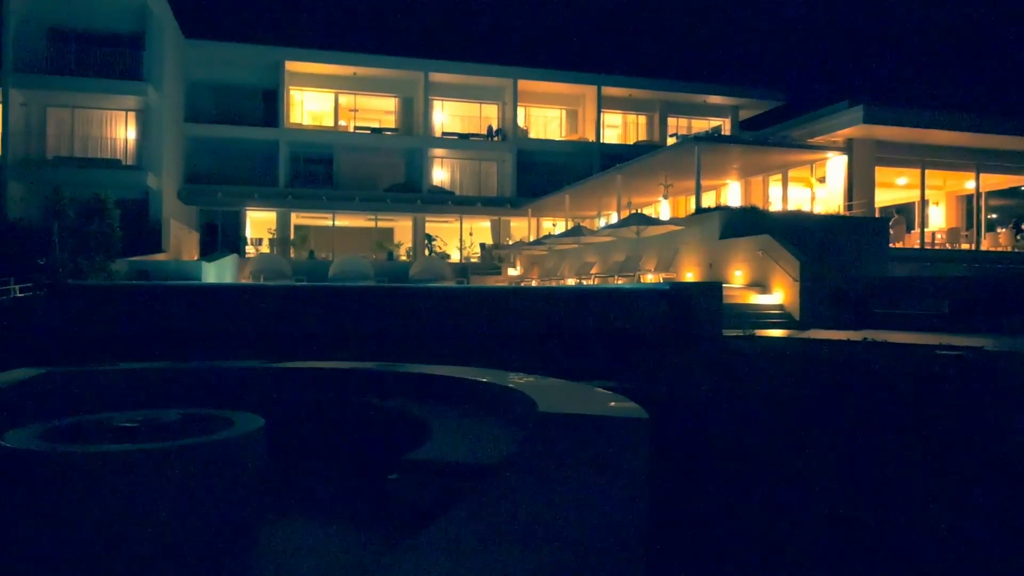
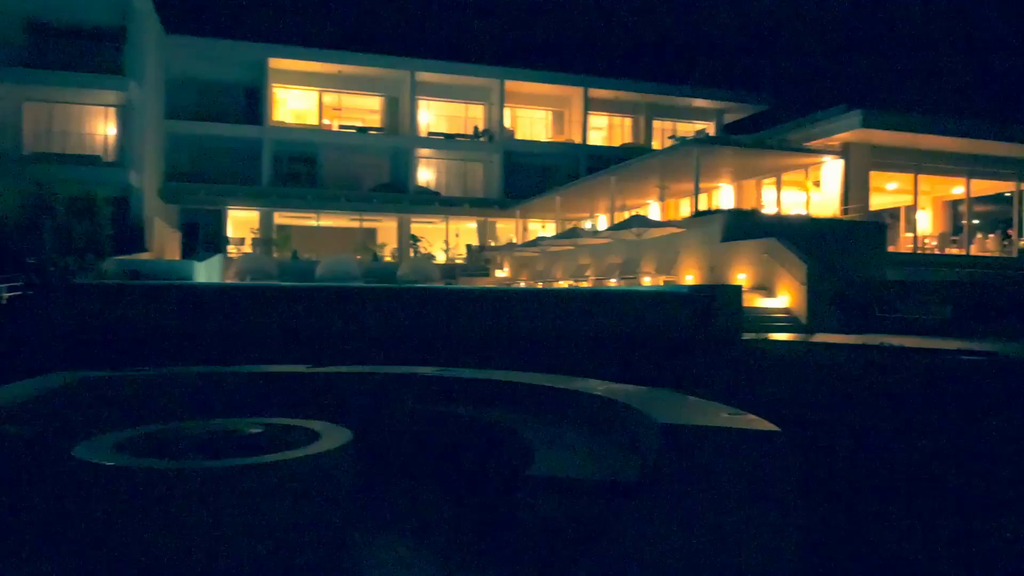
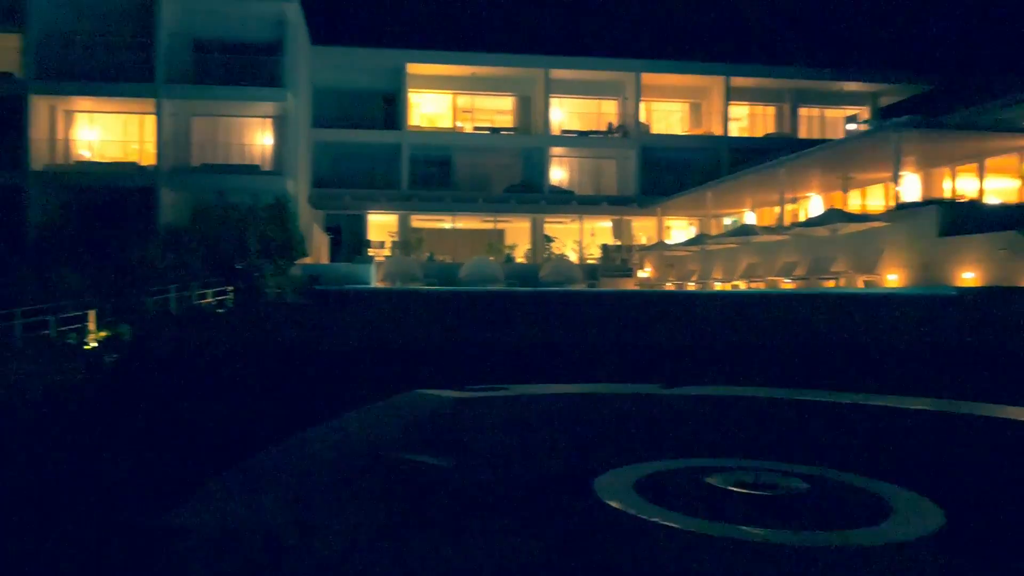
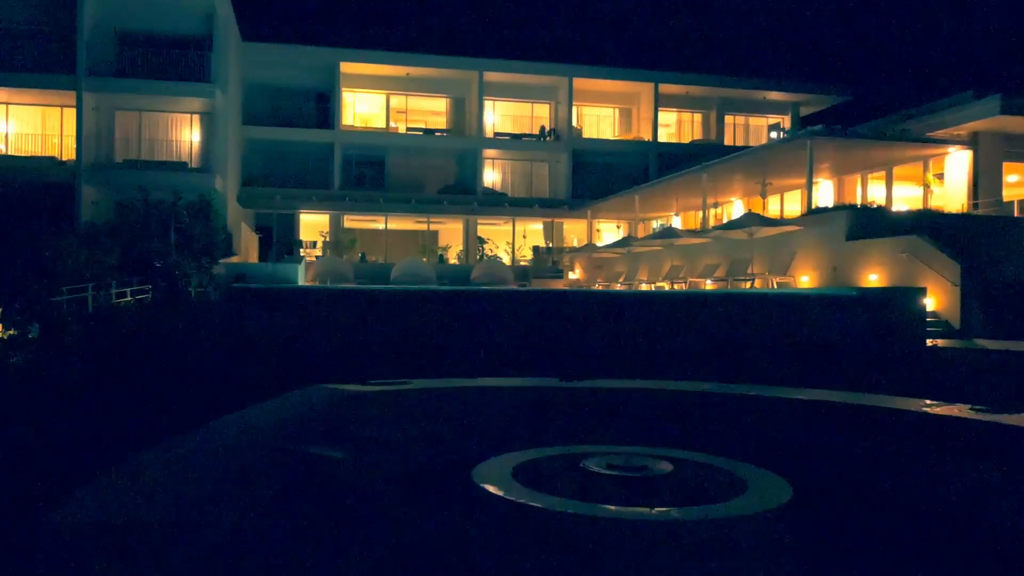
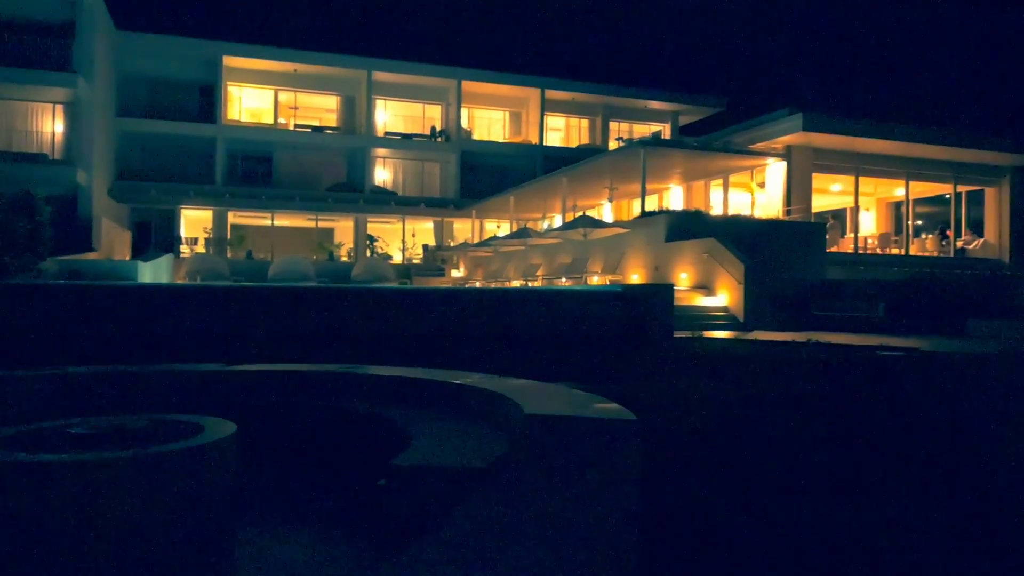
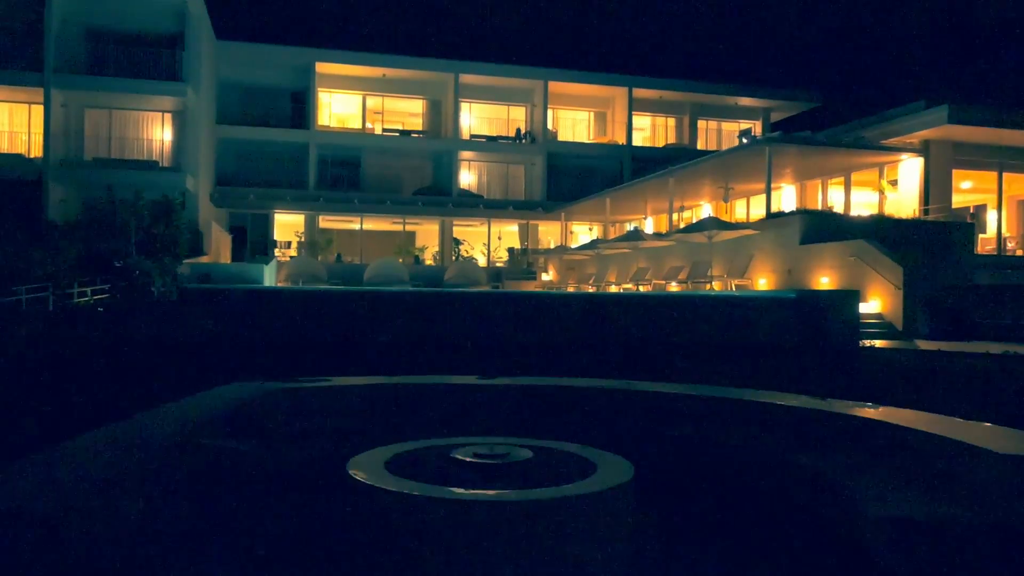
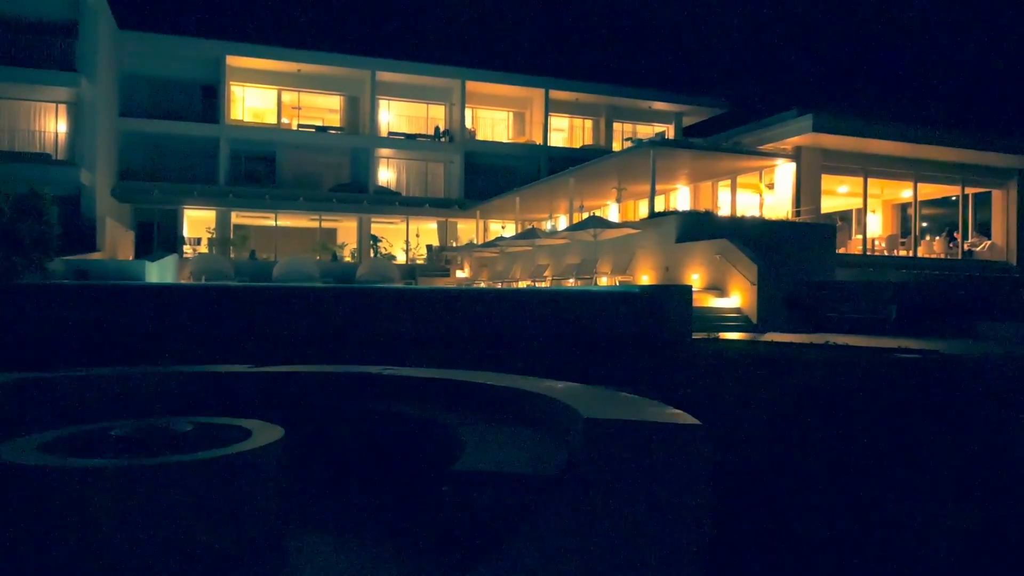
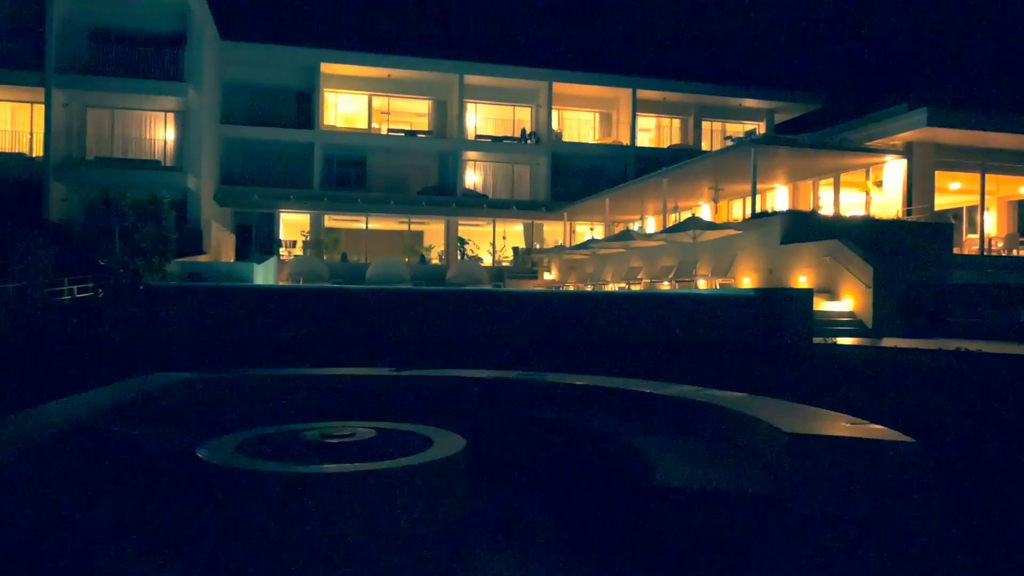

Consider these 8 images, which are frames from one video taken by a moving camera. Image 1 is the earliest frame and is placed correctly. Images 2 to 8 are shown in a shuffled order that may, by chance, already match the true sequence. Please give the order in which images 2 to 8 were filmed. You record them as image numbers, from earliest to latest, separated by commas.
5, 7, 2, 8, 6, 4, 3
